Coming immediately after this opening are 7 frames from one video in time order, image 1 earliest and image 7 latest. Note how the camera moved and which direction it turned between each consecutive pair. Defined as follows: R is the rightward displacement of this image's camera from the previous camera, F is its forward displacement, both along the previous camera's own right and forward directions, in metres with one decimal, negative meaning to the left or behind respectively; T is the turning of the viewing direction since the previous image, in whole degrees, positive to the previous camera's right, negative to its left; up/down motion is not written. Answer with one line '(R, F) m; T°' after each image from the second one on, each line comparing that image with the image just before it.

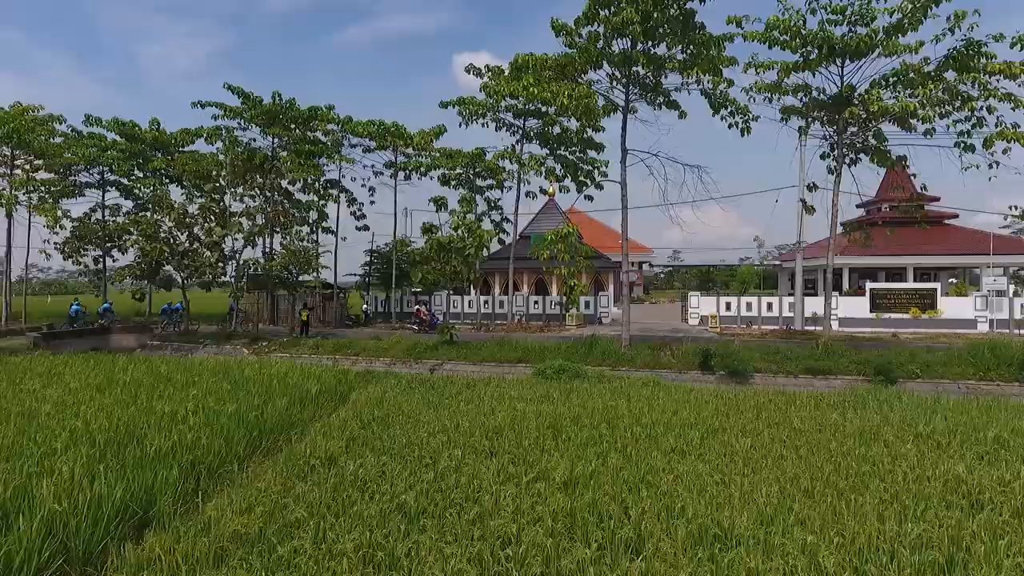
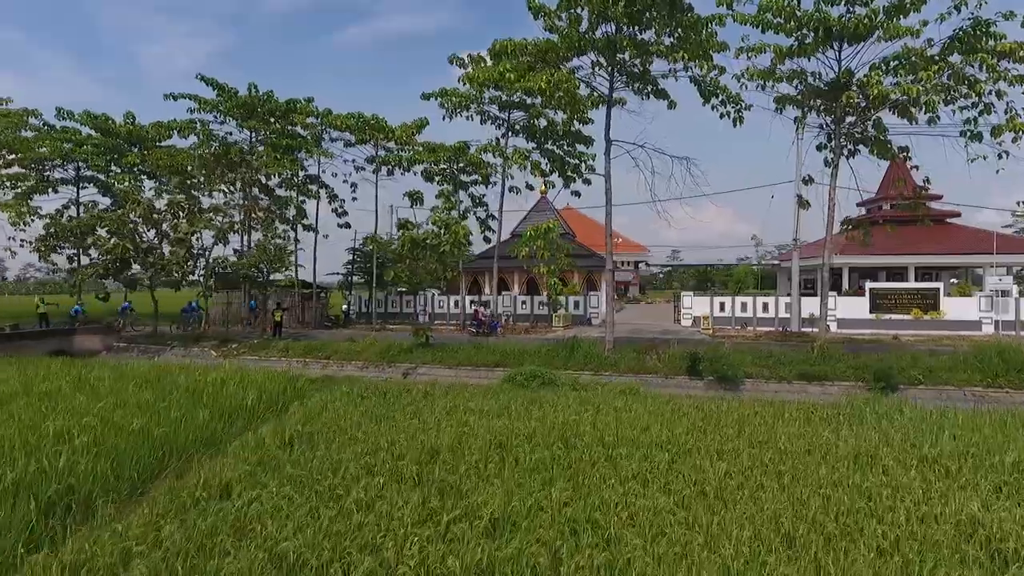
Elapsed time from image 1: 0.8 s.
(+0.6, +0.9) m; 0°
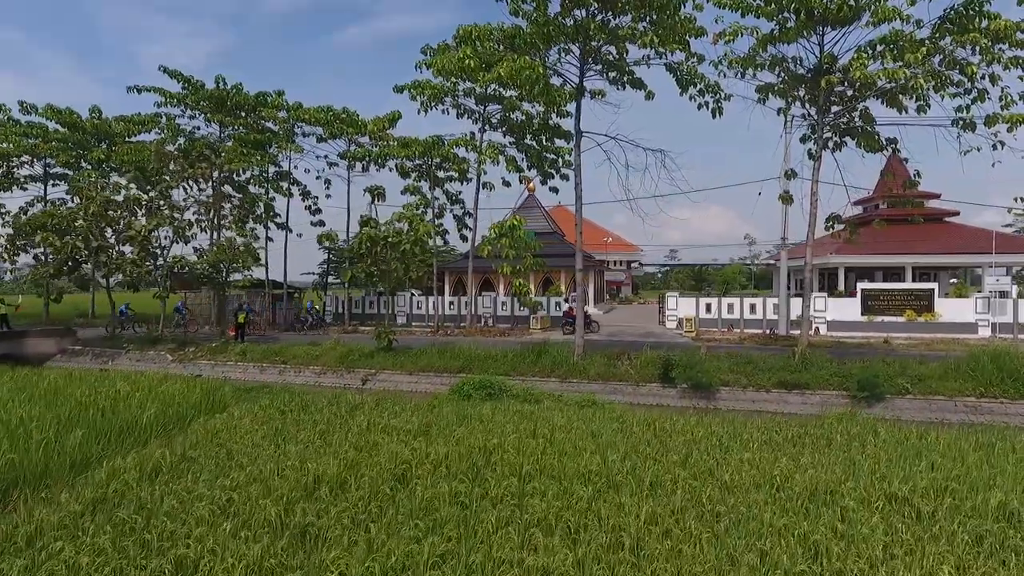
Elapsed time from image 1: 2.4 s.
(+0.8, +0.9) m; 0°
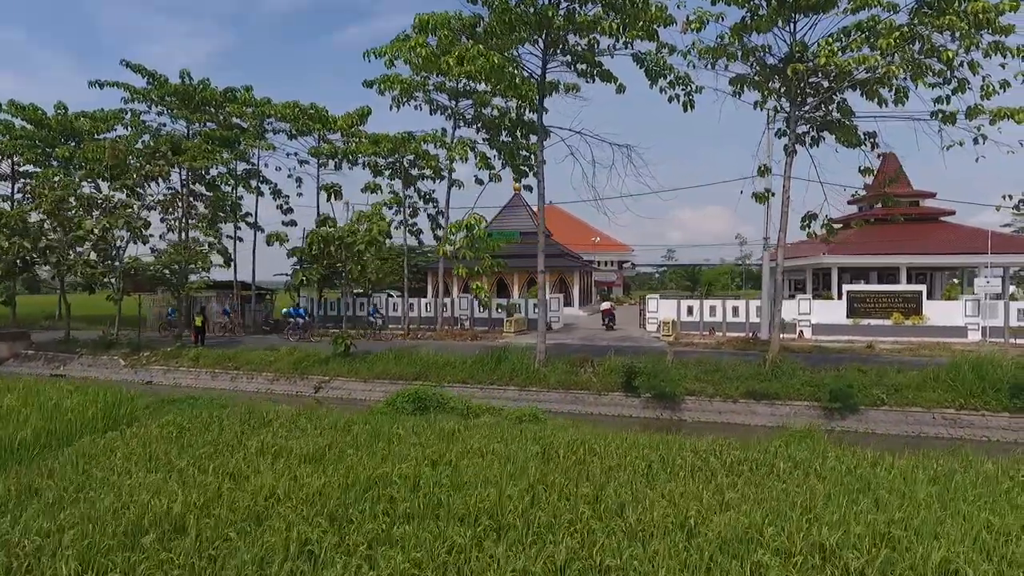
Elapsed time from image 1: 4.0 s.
(+0.9, +0.7) m; 0°
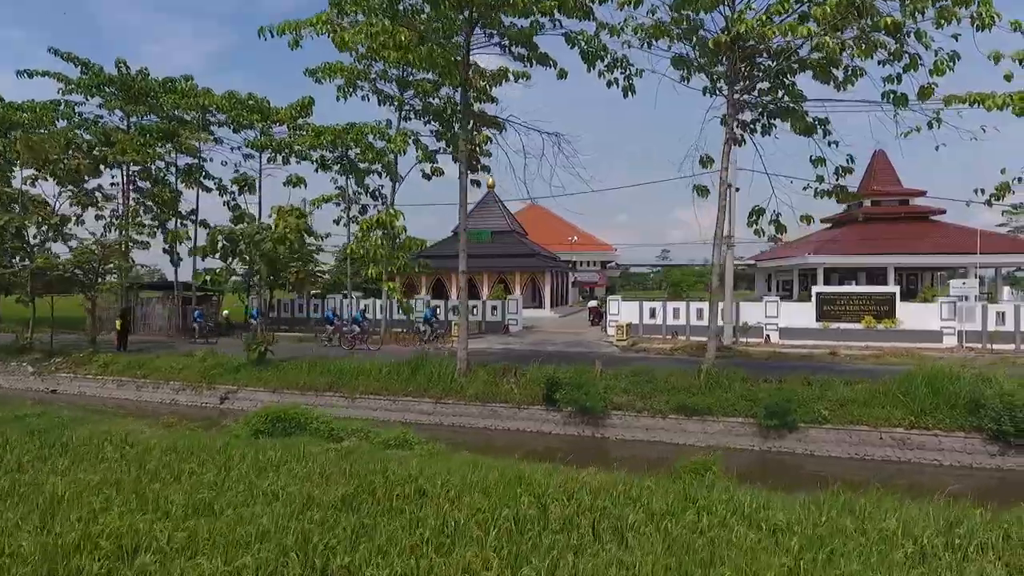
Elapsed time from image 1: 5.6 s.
(+1.5, +1.2) m; 0°
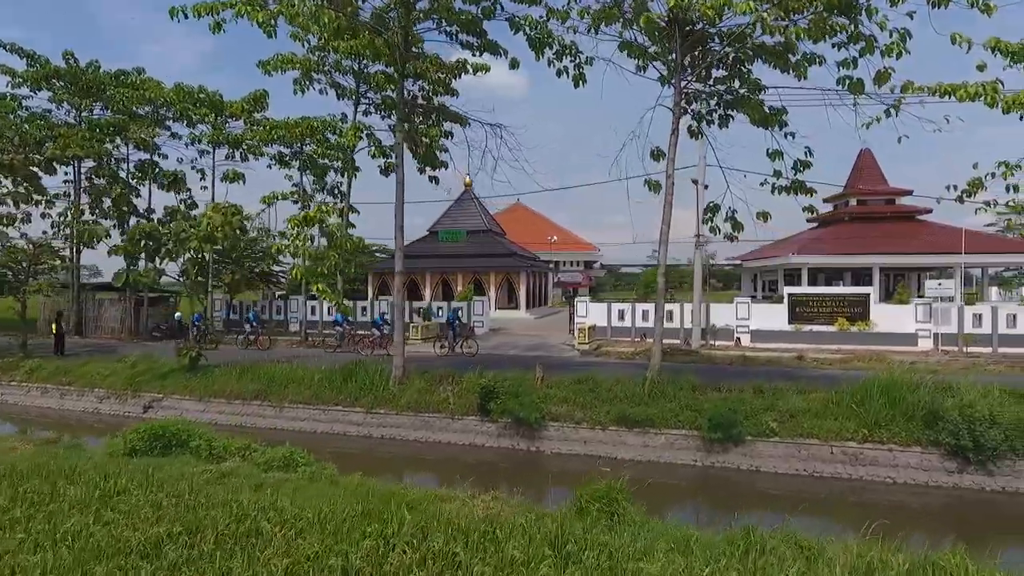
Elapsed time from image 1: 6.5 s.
(+1.0, +0.7) m; 0°
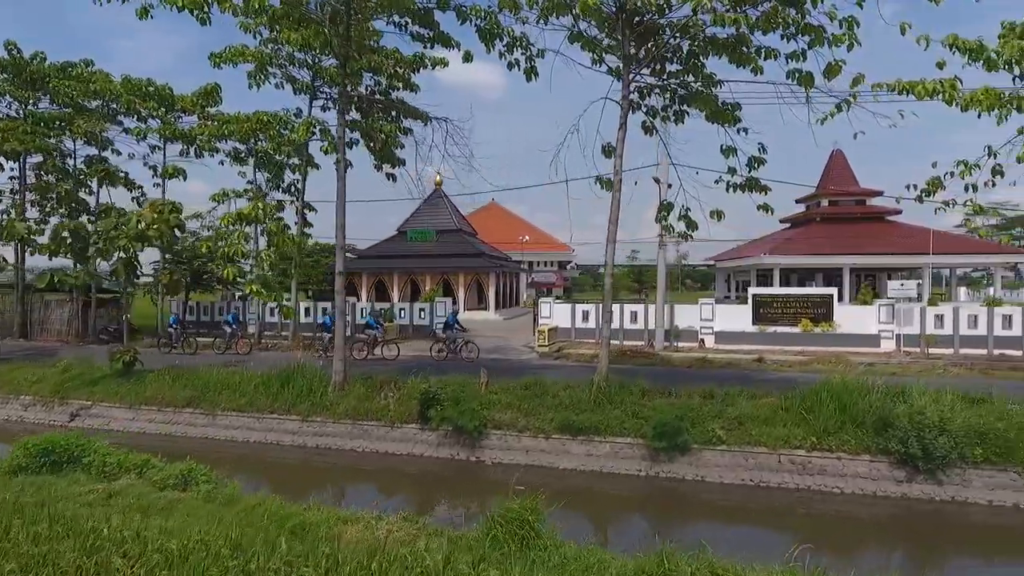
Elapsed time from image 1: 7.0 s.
(+0.6, +0.4) m; +2°
